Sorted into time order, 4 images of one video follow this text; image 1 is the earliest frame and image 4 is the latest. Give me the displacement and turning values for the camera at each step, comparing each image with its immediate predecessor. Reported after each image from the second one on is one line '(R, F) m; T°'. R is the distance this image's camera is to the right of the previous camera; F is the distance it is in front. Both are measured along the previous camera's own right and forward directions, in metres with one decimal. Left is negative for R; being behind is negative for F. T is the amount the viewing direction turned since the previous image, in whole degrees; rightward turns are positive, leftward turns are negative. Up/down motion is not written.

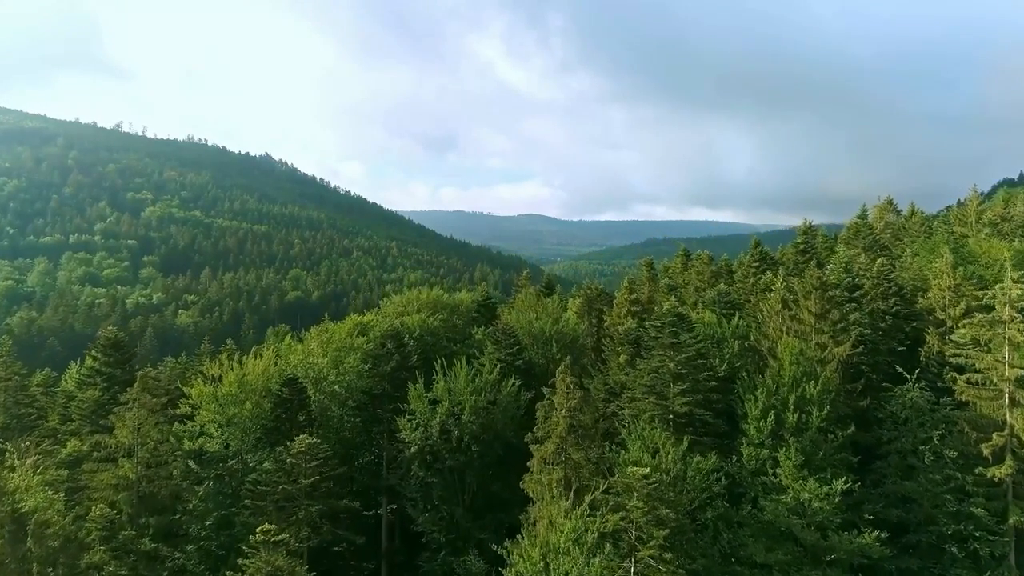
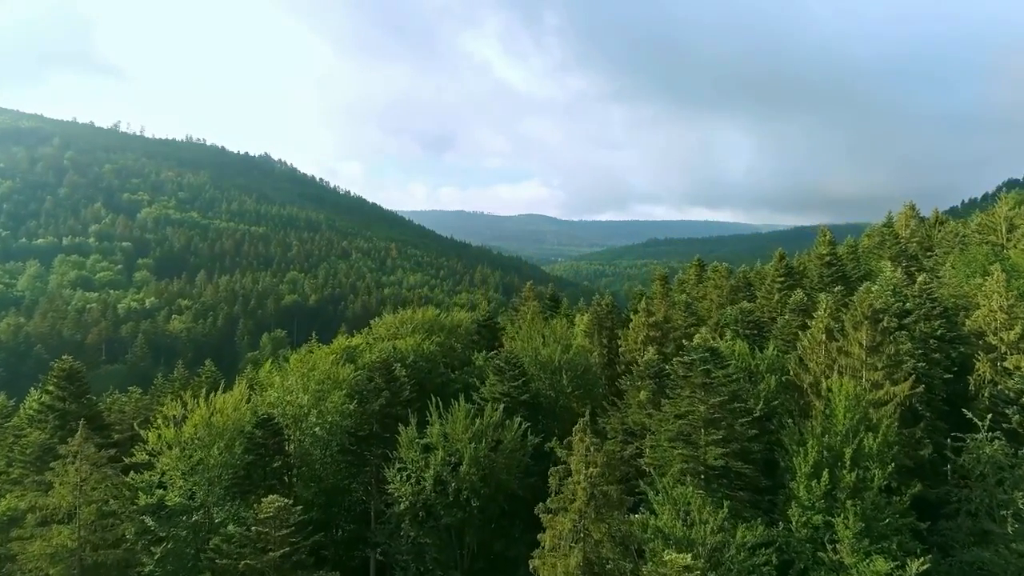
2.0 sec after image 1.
(-0.3, +5.1) m; 0°
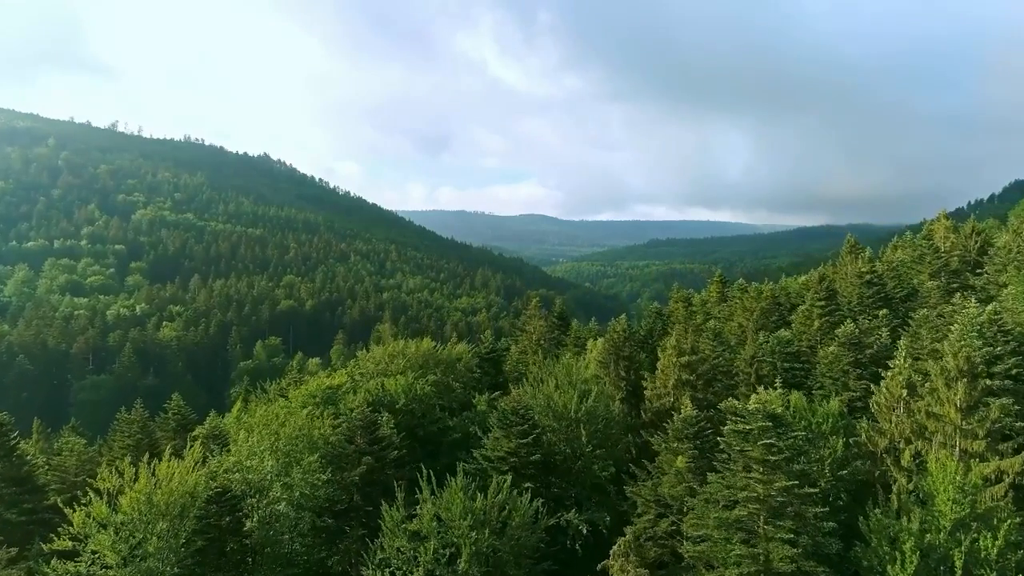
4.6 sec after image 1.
(-0.5, +6.7) m; 0°
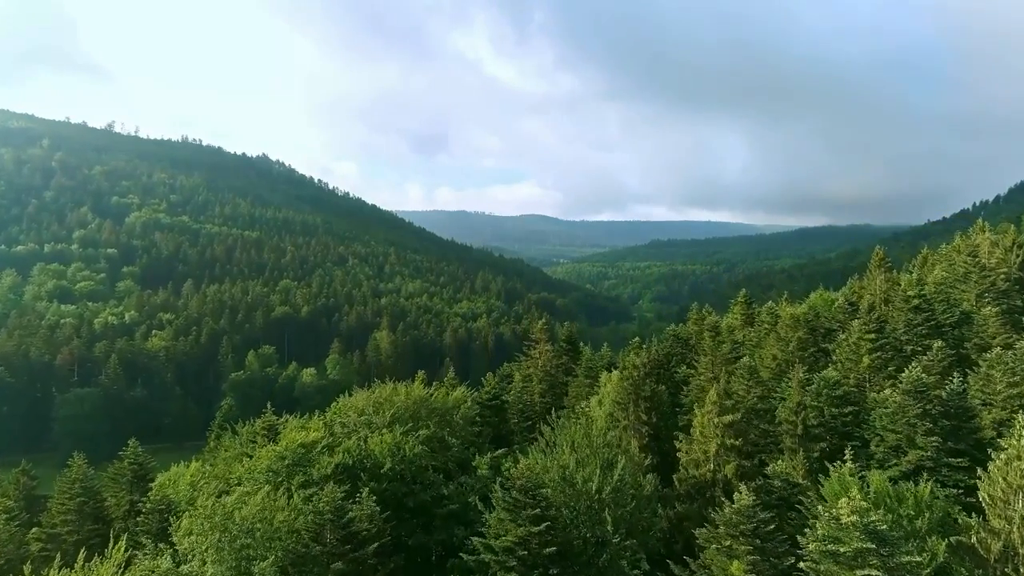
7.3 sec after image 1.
(-0.4, +6.6) m; 0°
